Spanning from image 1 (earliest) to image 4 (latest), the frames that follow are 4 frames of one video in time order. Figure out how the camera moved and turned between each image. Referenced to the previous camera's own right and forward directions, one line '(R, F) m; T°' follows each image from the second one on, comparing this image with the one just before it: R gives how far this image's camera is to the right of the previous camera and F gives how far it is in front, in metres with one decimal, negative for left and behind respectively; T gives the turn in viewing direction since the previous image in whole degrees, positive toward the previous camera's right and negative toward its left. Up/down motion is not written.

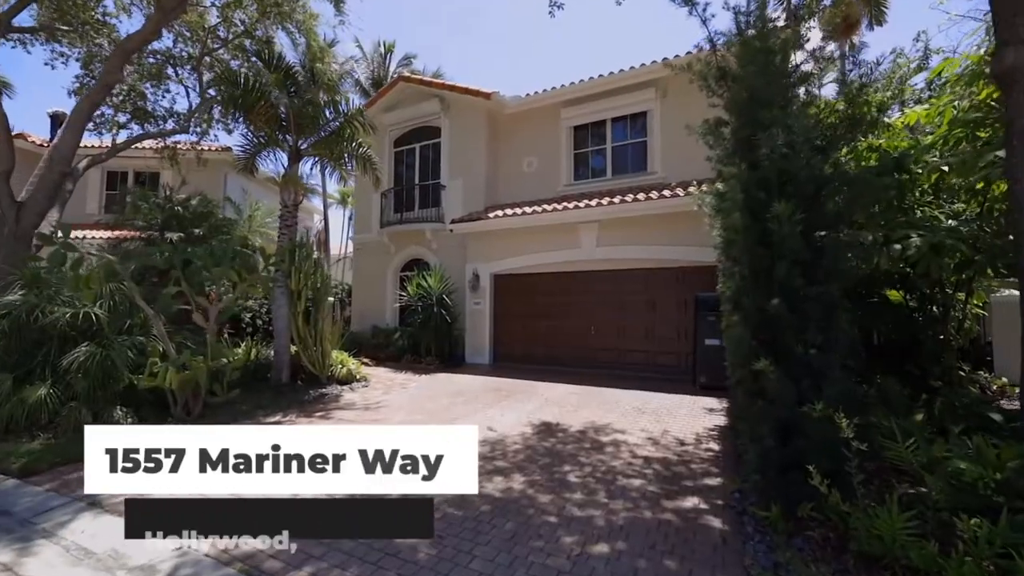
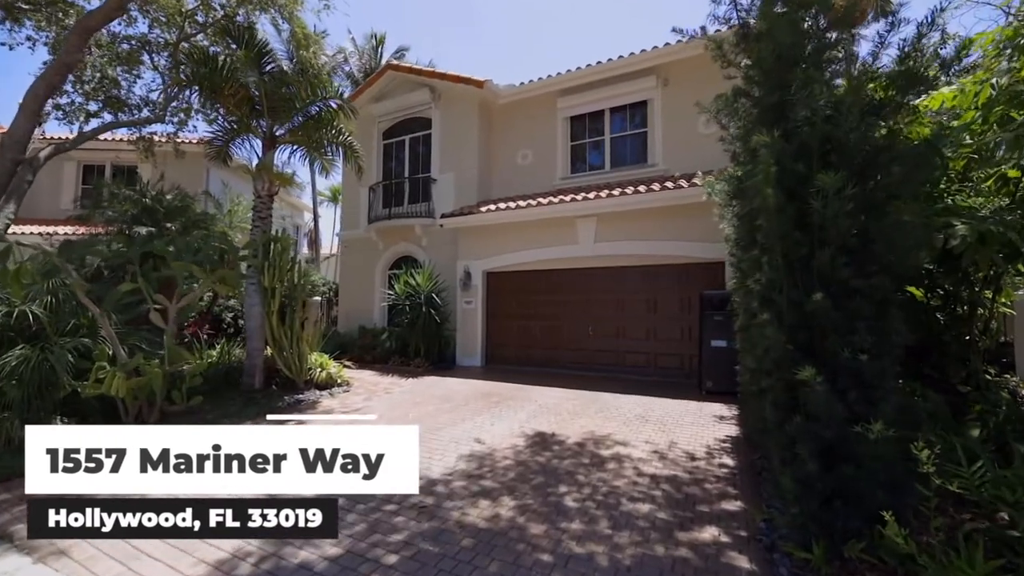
(+0.1, +0.7) m; +1°
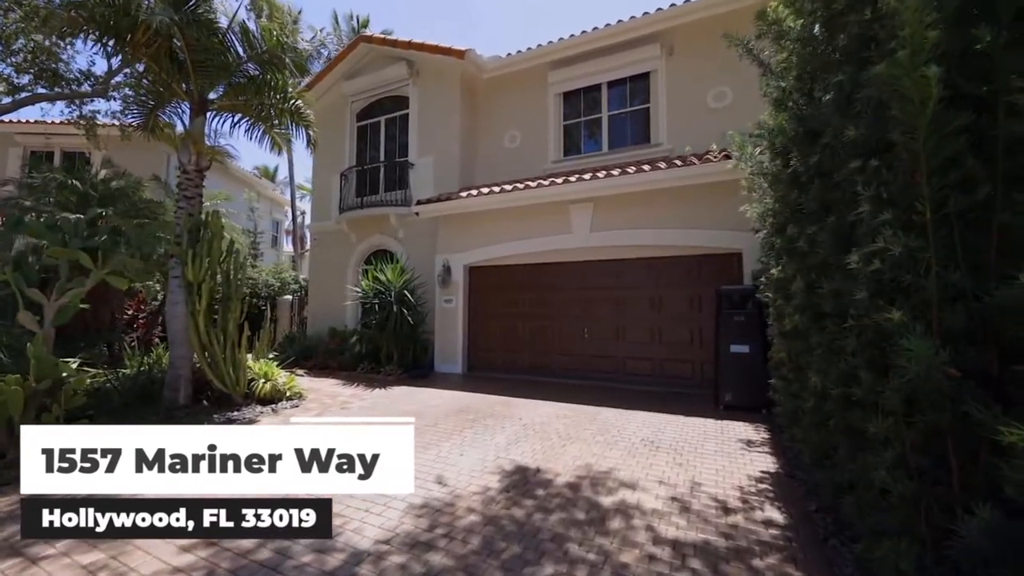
(+0.3, +1.4) m; +1°
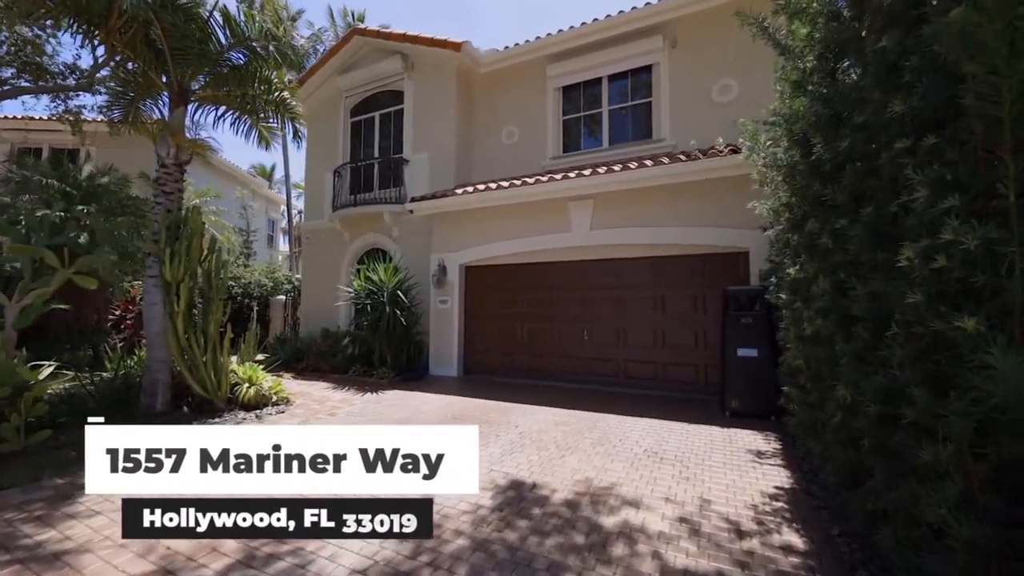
(+0.1, +0.4) m; 0°
